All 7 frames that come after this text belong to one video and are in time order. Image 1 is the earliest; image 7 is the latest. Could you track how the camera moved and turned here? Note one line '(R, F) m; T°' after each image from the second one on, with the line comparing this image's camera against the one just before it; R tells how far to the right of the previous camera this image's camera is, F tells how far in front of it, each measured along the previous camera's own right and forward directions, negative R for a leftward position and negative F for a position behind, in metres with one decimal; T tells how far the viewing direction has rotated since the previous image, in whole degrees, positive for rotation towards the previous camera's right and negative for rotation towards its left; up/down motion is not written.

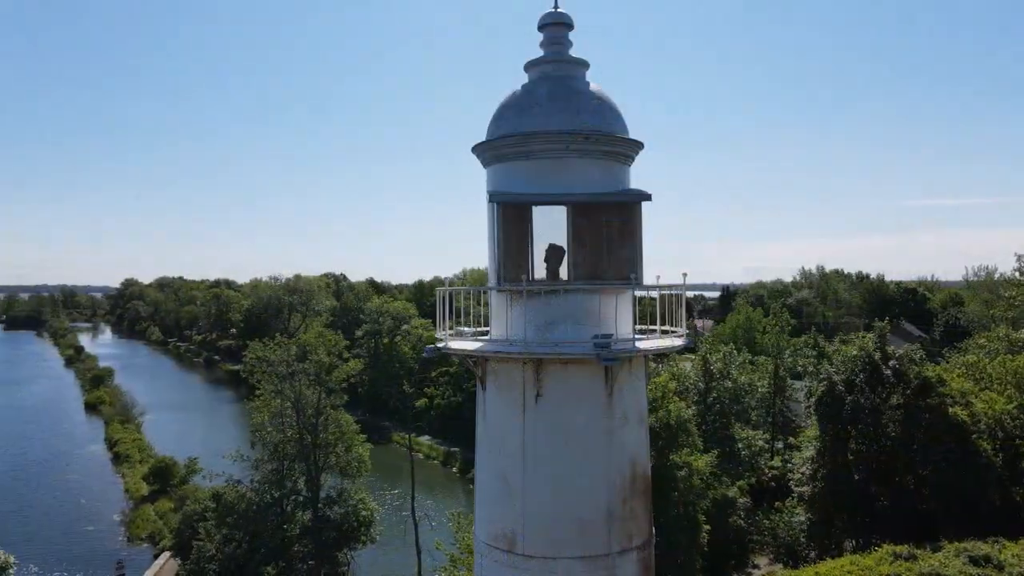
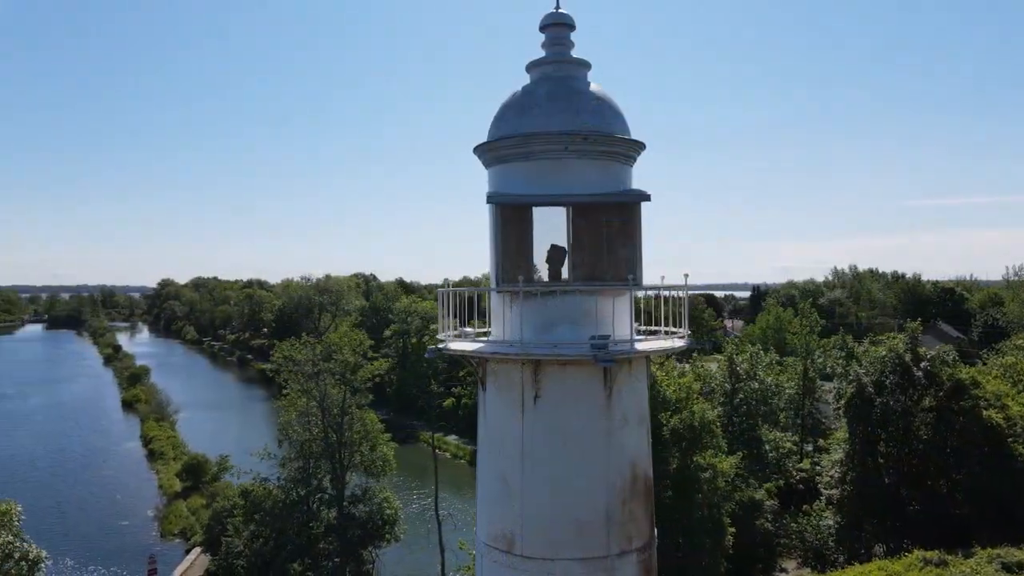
(+1.4, 0.0) m; -2°
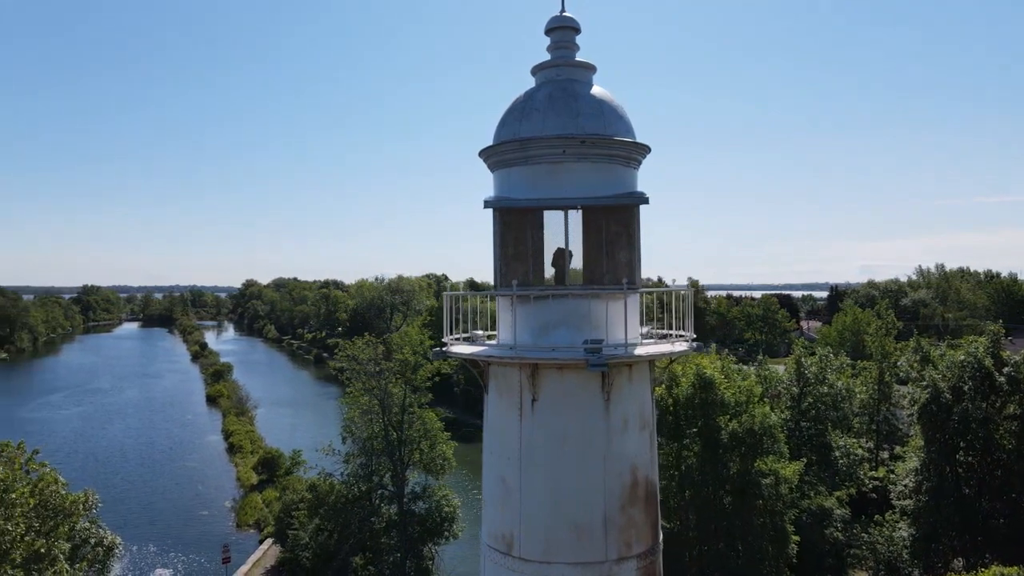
(+3.4, -0.1) m; -5°
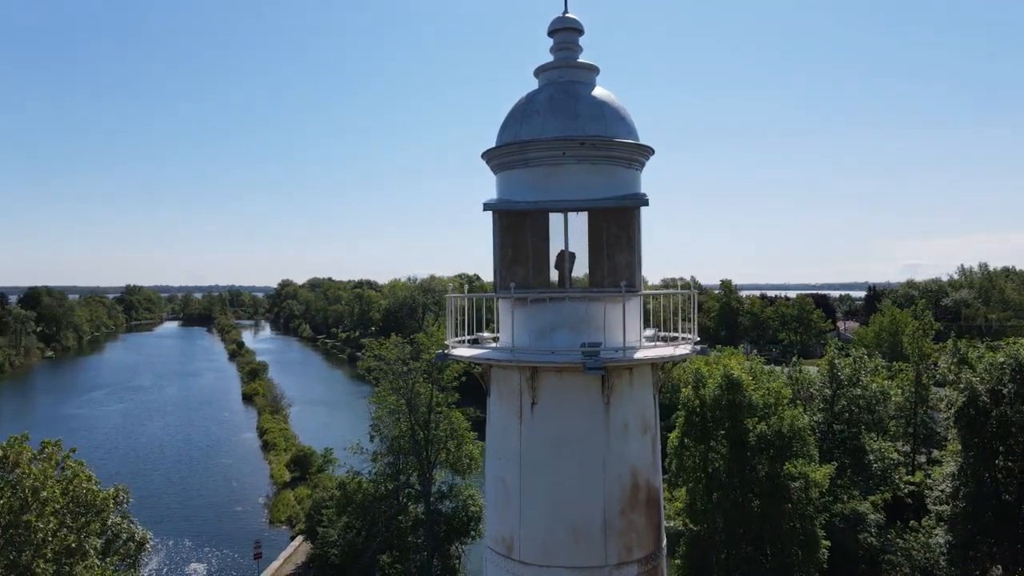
(+1.6, +0.1) m; -2°
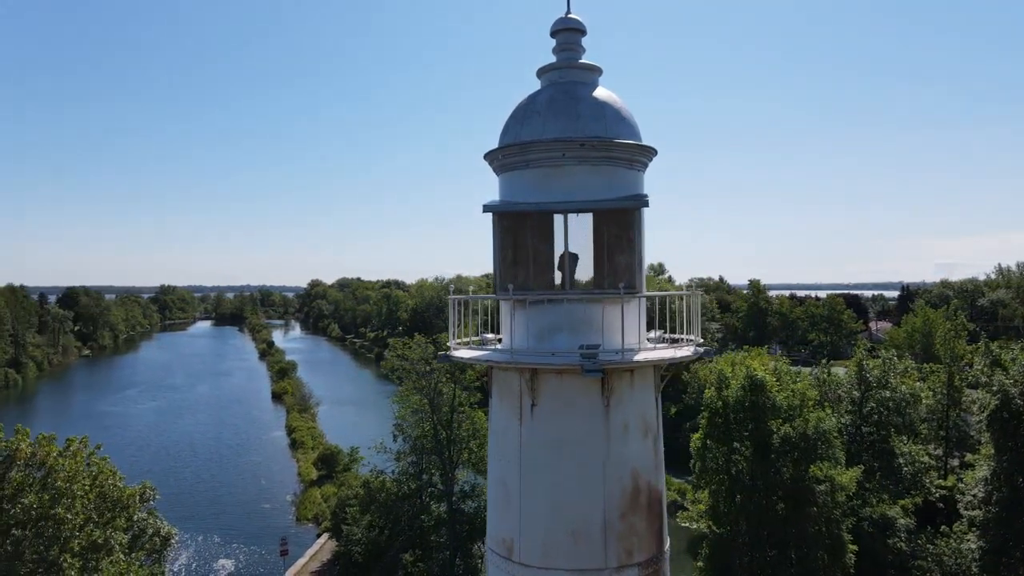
(+1.3, 0.0) m; -2°
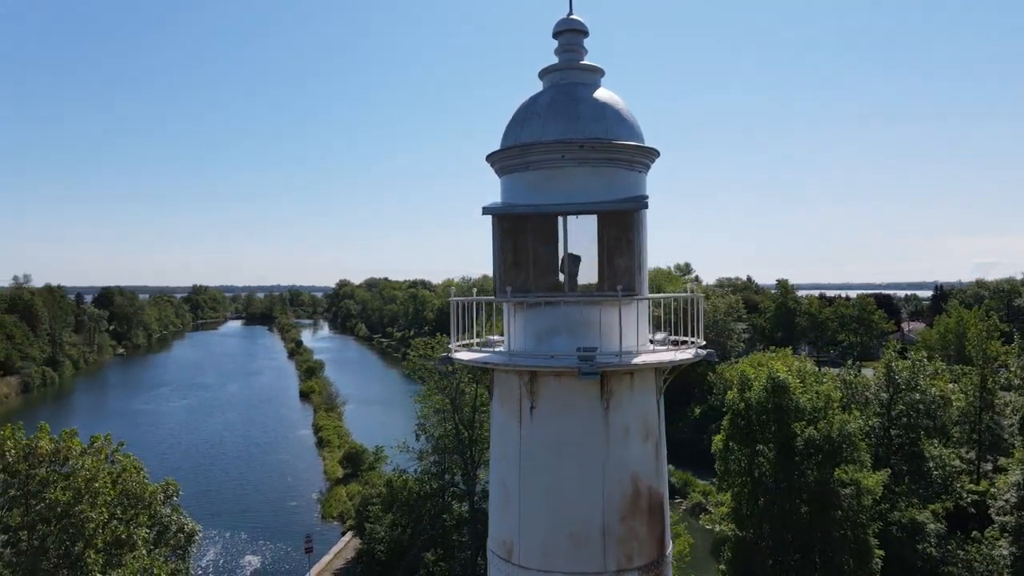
(+1.3, 0.0) m; -2°
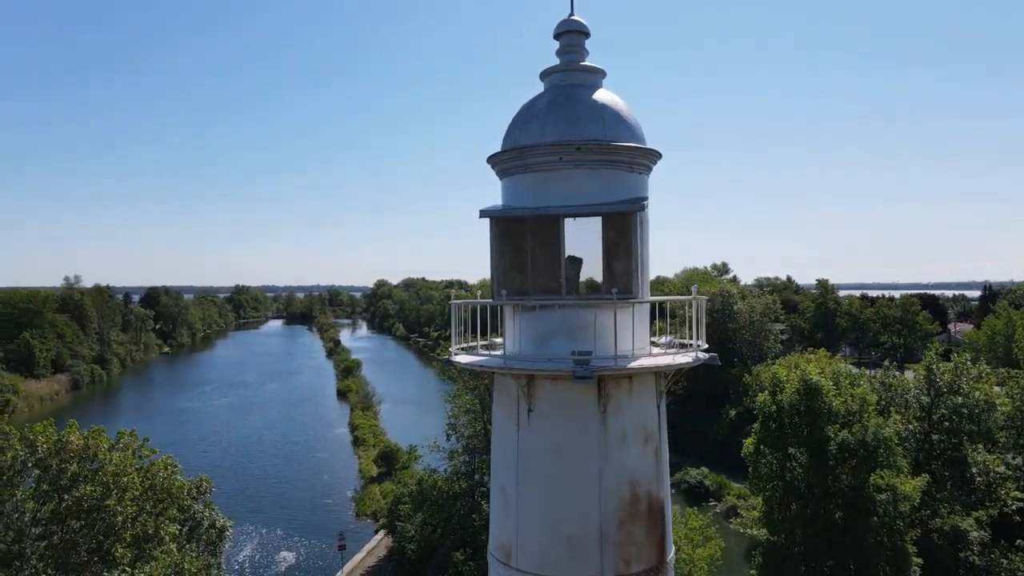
(+1.8, +0.2) m; -3°
